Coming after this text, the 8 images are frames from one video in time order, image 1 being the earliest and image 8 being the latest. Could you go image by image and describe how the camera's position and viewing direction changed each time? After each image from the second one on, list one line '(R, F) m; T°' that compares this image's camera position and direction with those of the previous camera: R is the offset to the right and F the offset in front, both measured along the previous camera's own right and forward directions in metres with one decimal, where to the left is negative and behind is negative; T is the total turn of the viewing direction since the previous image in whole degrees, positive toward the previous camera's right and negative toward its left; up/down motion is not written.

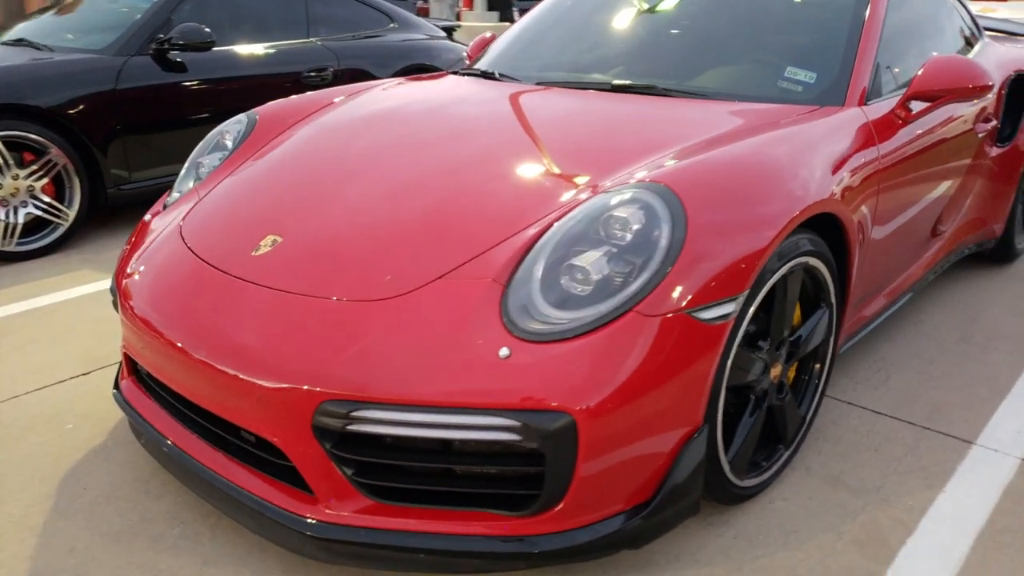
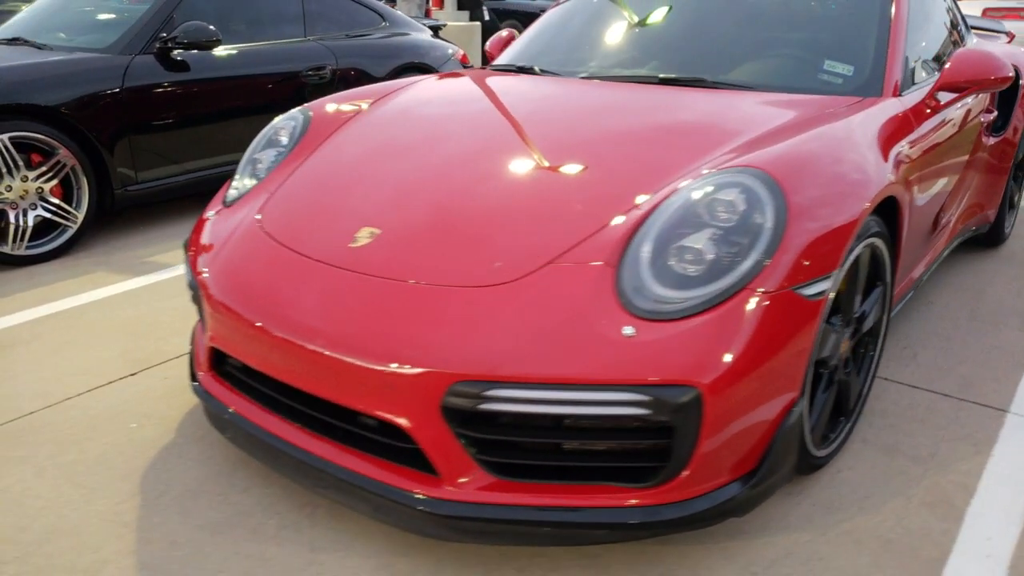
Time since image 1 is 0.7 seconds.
(-0.4, -0.1) m; +4°
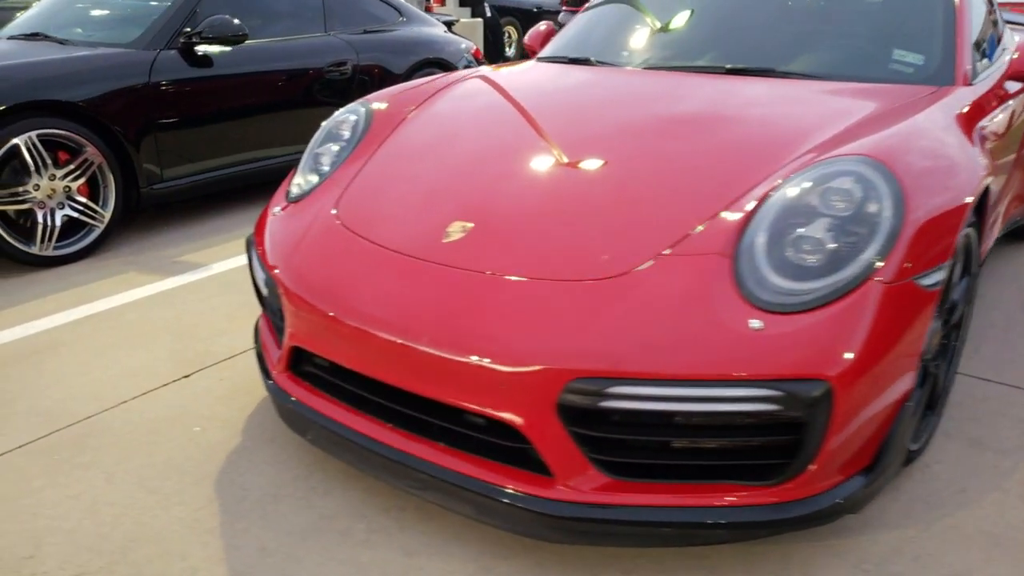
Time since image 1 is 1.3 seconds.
(-0.3, +0.1) m; +1°
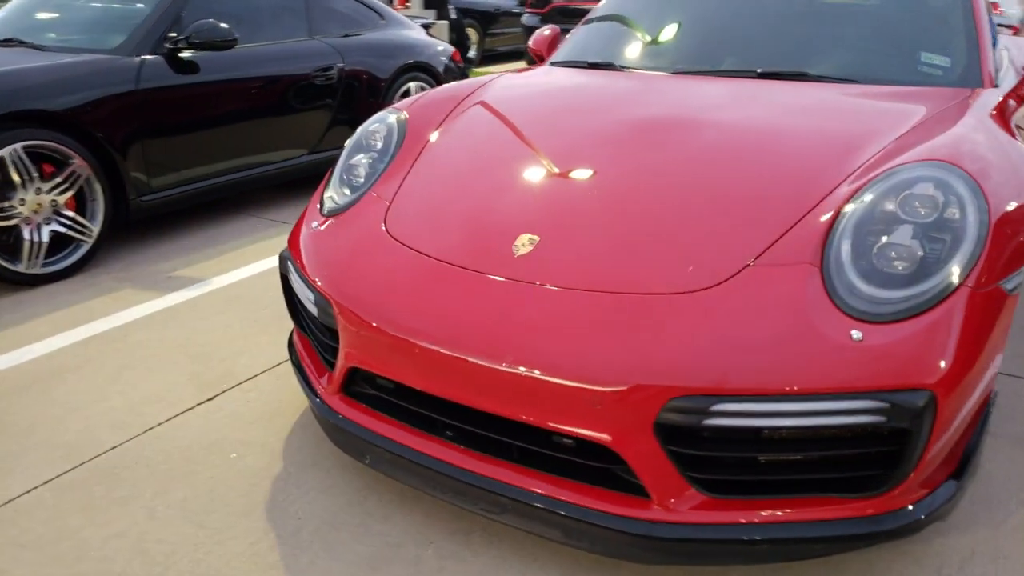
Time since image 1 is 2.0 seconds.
(-0.3, +0.1) m; +4°
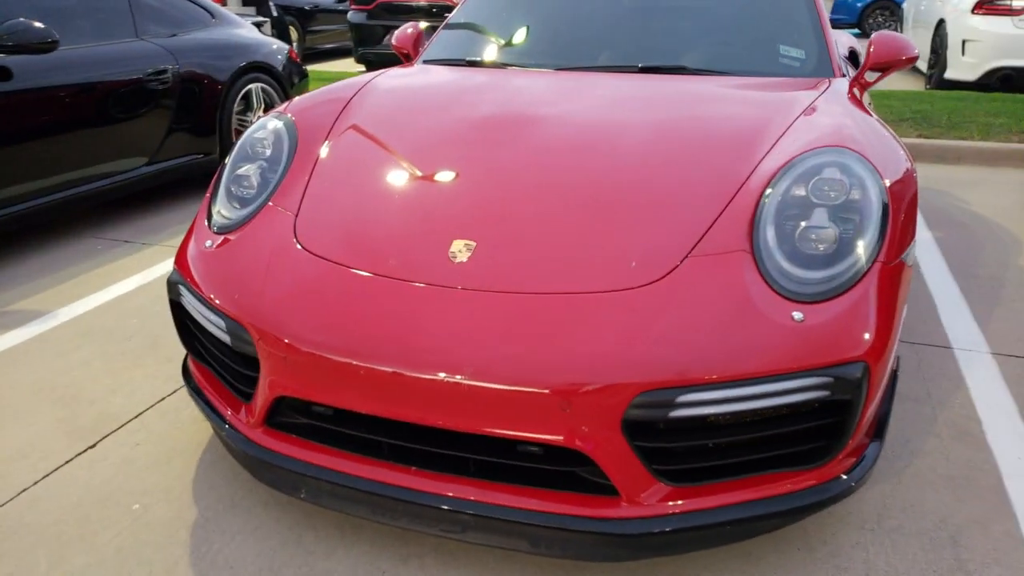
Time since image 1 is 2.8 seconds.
(-0.2, +0.1) m; +12°
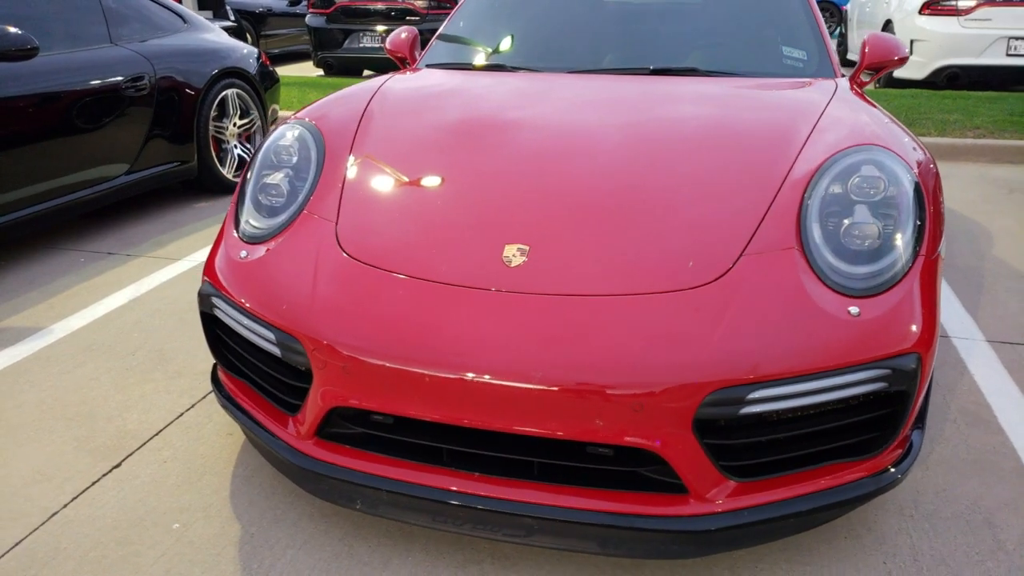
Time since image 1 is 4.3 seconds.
(-0.2, 0.0) m; +4°
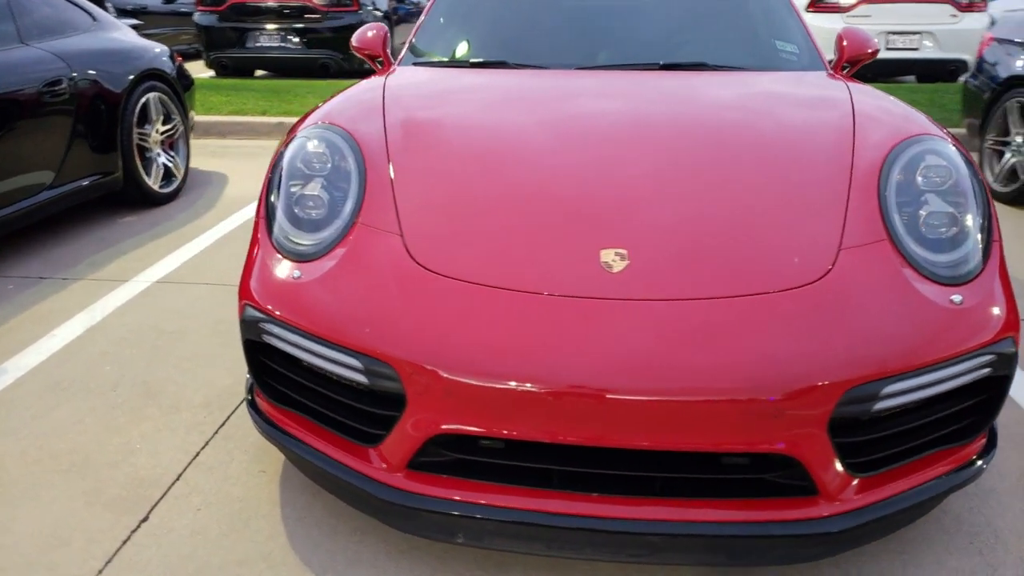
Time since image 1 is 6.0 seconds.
(-0.5, +0.1) m; +9°
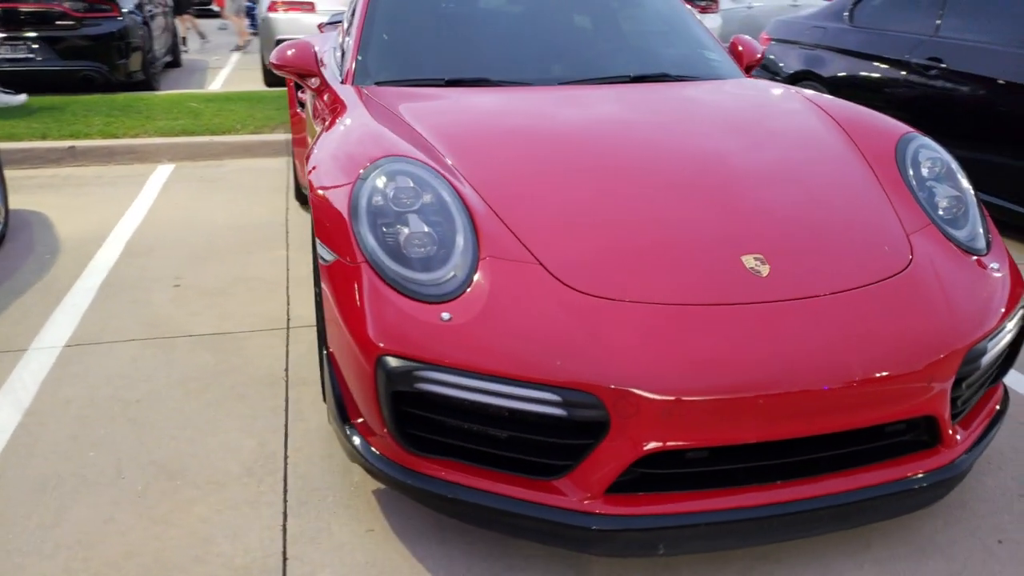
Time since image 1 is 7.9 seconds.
(-0.9, +0.1) m; +18°
